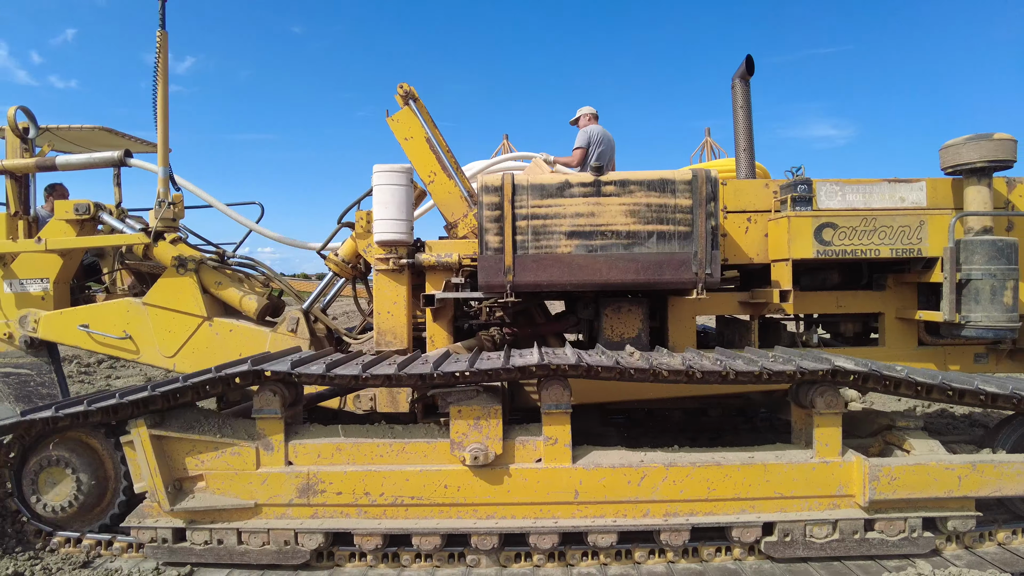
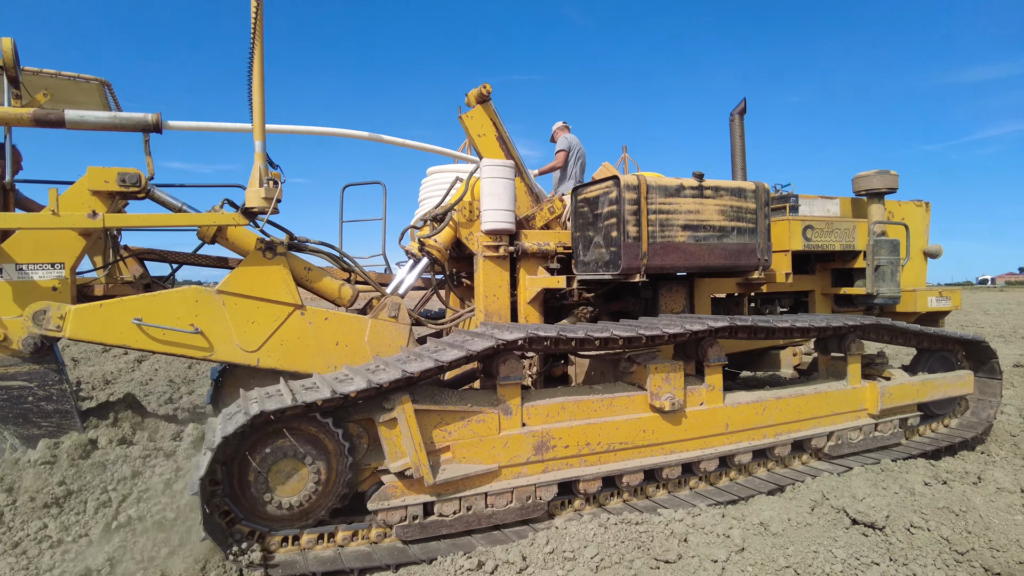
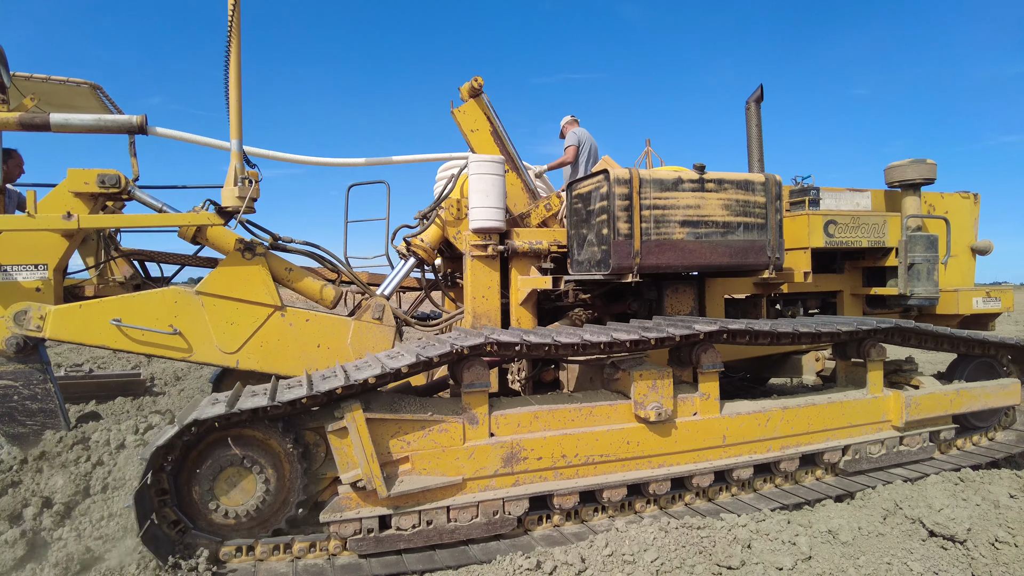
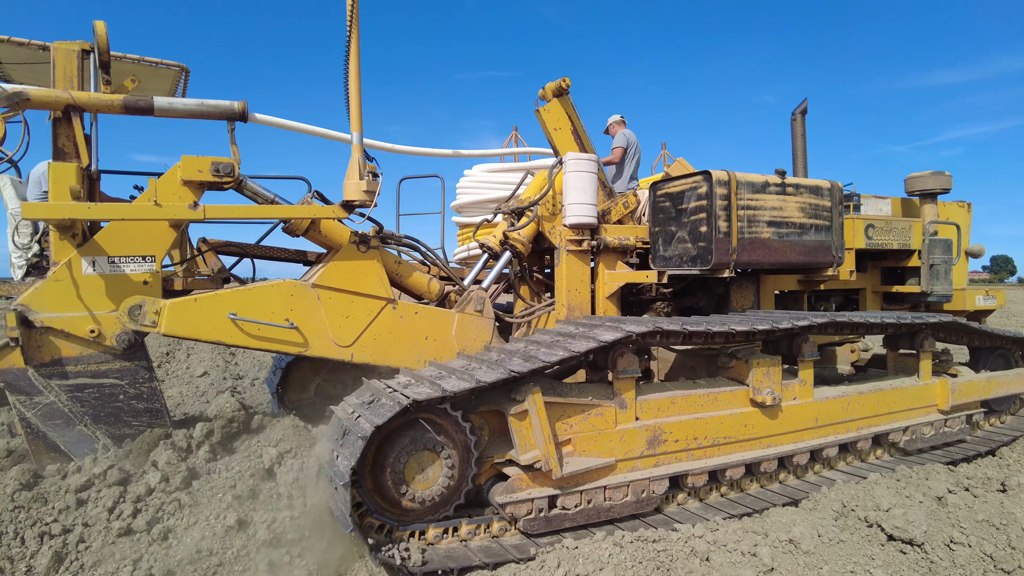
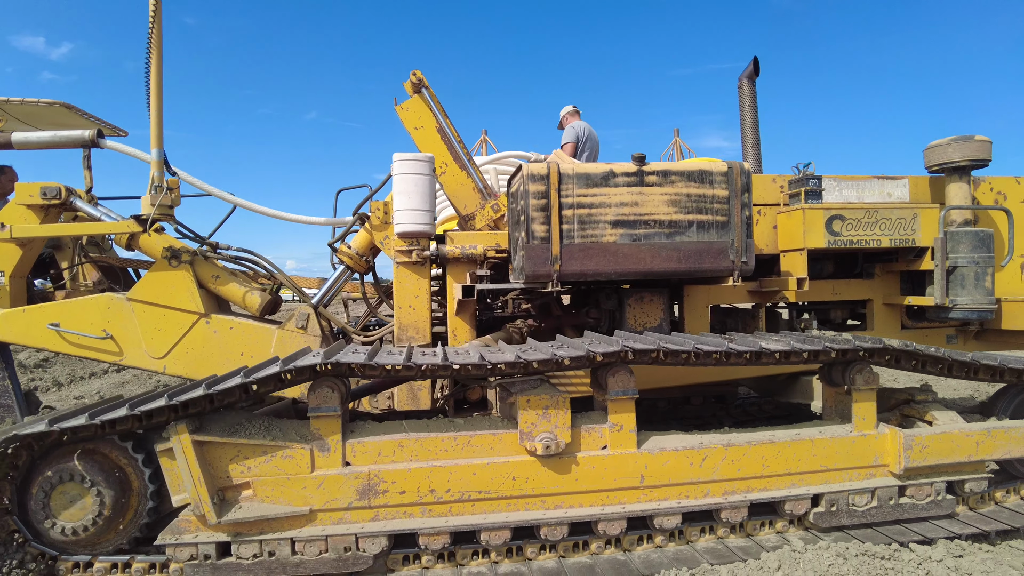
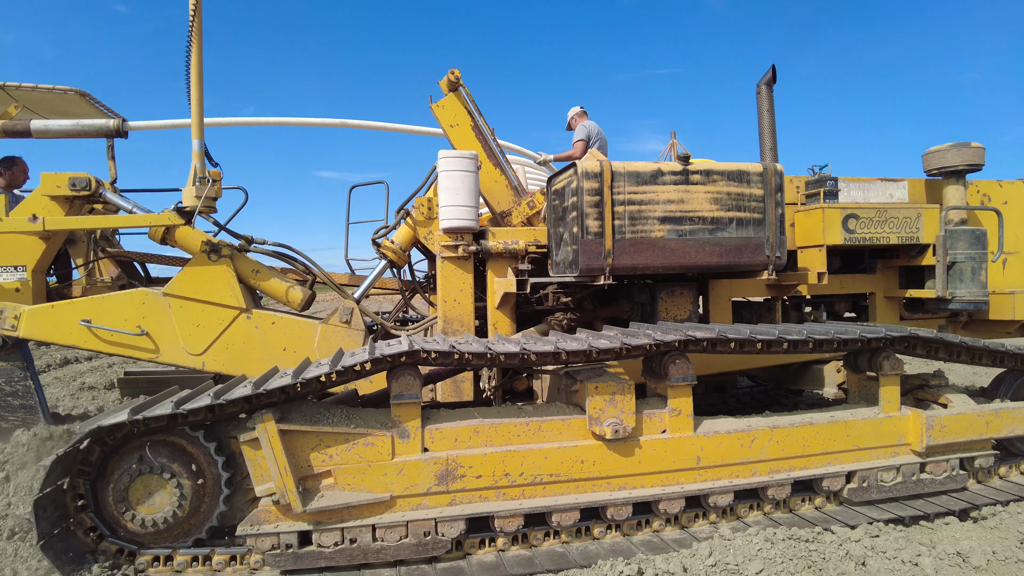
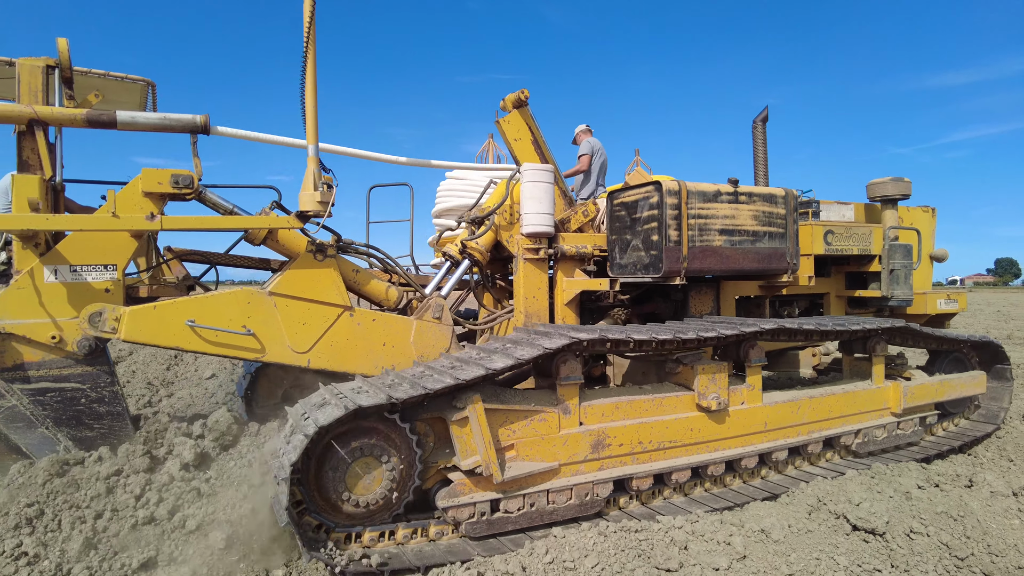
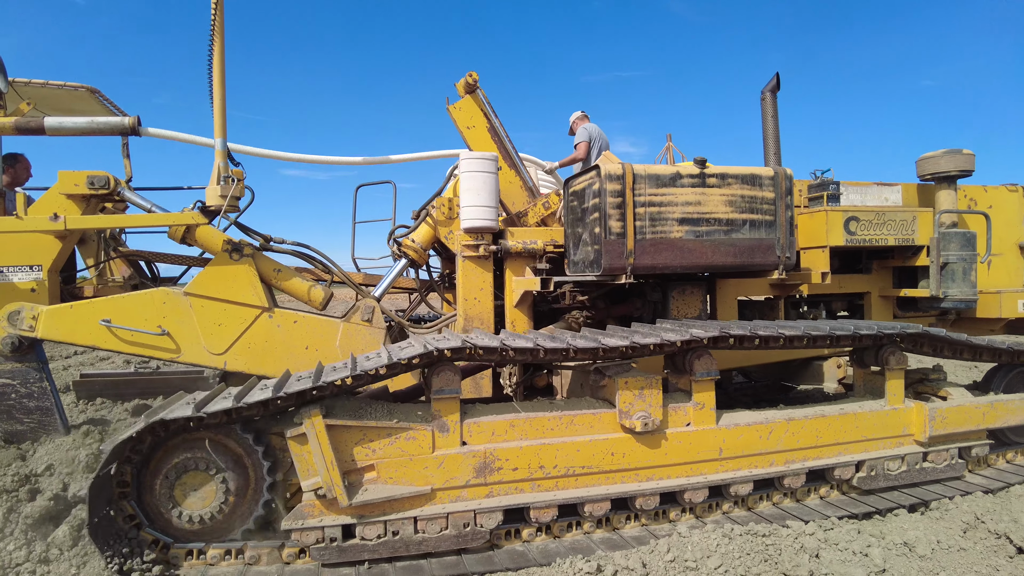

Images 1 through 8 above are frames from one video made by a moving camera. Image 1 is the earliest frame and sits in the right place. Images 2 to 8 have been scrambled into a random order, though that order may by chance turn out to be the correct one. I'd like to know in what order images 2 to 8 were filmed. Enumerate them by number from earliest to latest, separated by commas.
5, 6, 8, 3, 2, 7, 4
